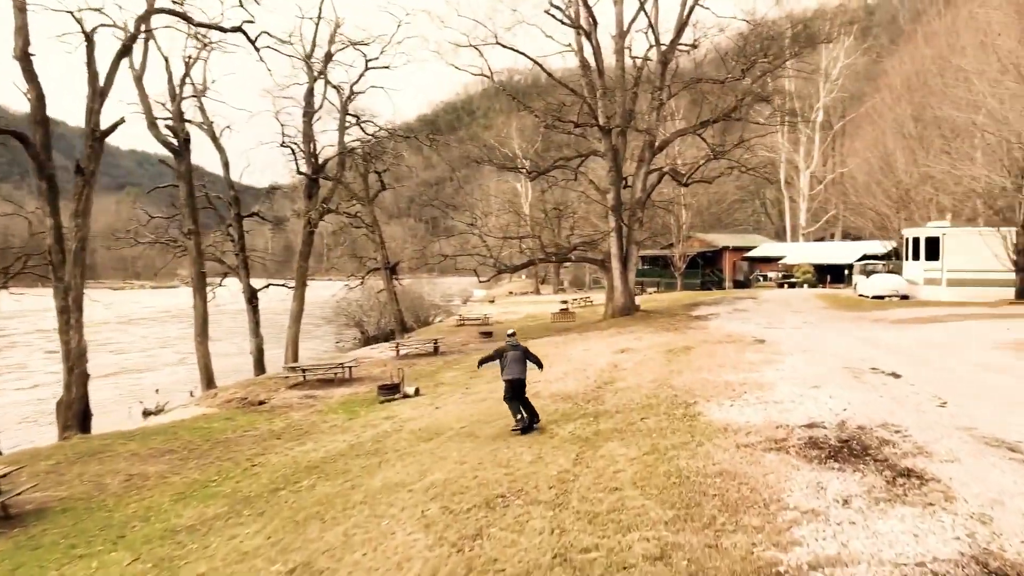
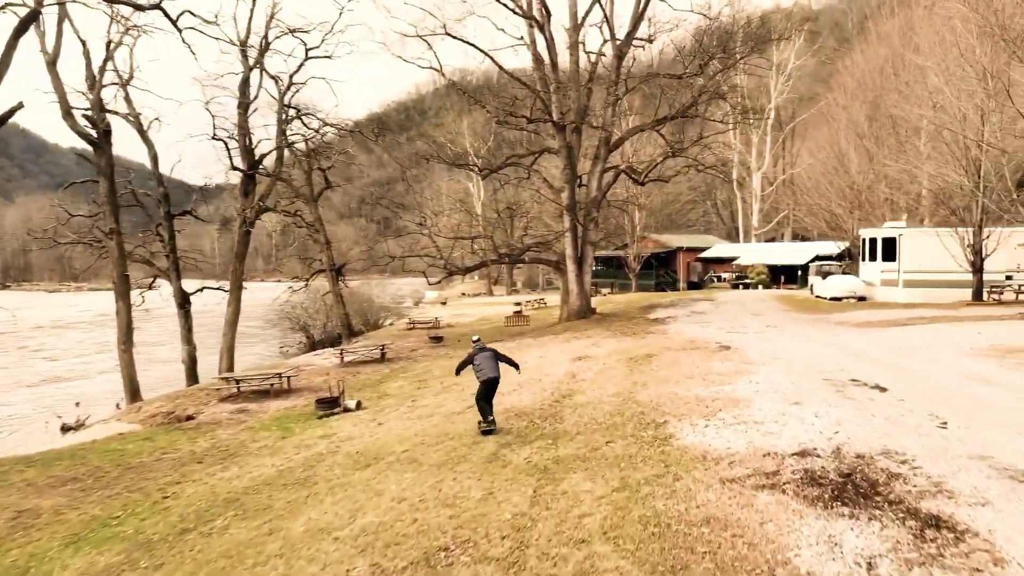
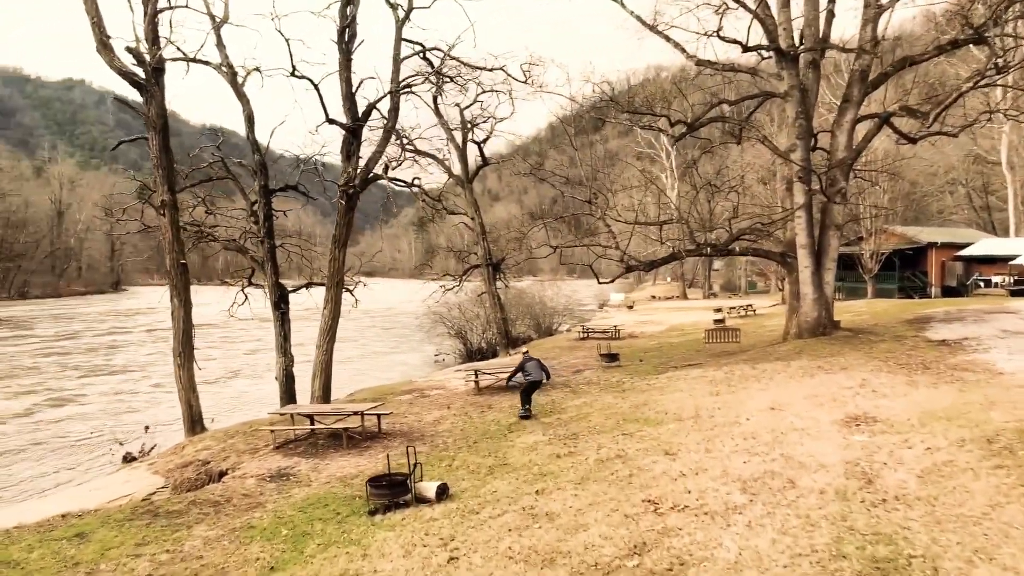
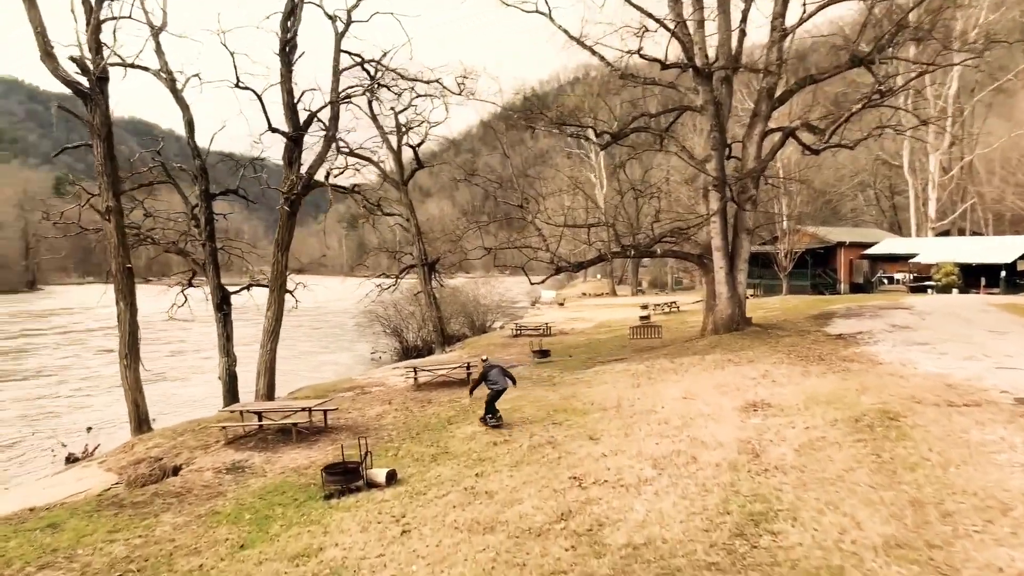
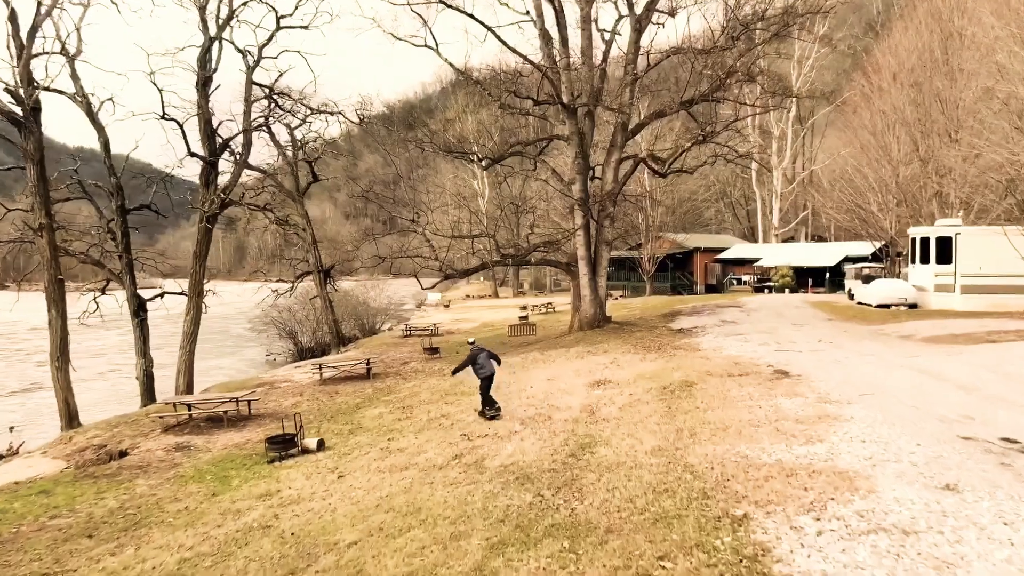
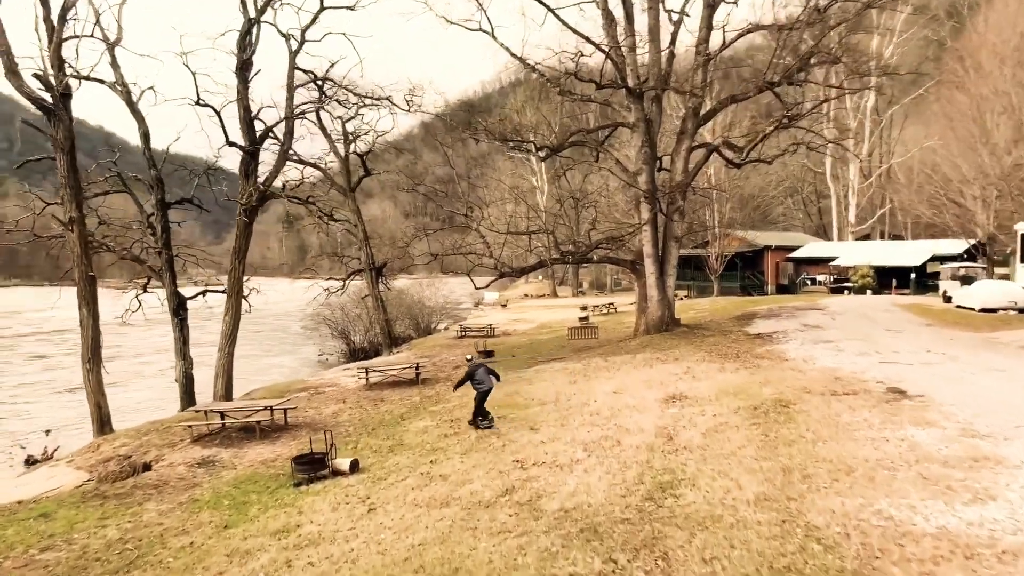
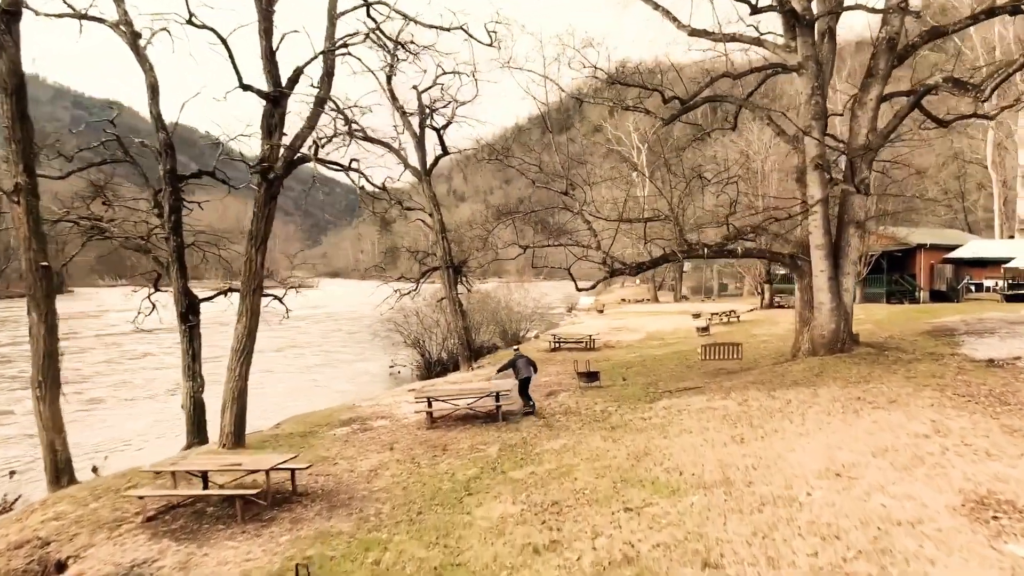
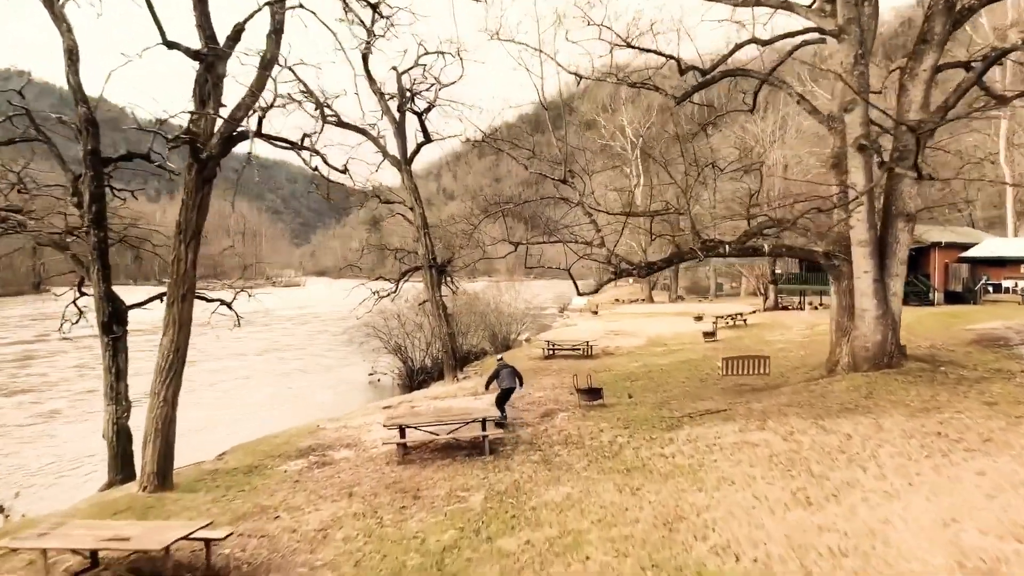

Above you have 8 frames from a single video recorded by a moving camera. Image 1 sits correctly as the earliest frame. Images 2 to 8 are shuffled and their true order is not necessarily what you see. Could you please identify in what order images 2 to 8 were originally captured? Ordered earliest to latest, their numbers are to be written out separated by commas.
2, 5, 6, 4, 3, 7, 8
